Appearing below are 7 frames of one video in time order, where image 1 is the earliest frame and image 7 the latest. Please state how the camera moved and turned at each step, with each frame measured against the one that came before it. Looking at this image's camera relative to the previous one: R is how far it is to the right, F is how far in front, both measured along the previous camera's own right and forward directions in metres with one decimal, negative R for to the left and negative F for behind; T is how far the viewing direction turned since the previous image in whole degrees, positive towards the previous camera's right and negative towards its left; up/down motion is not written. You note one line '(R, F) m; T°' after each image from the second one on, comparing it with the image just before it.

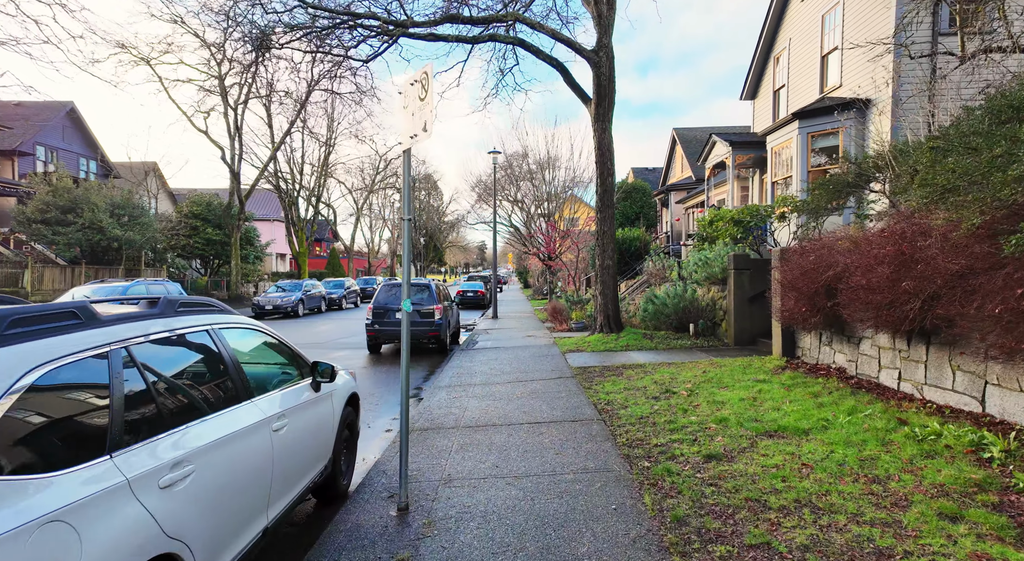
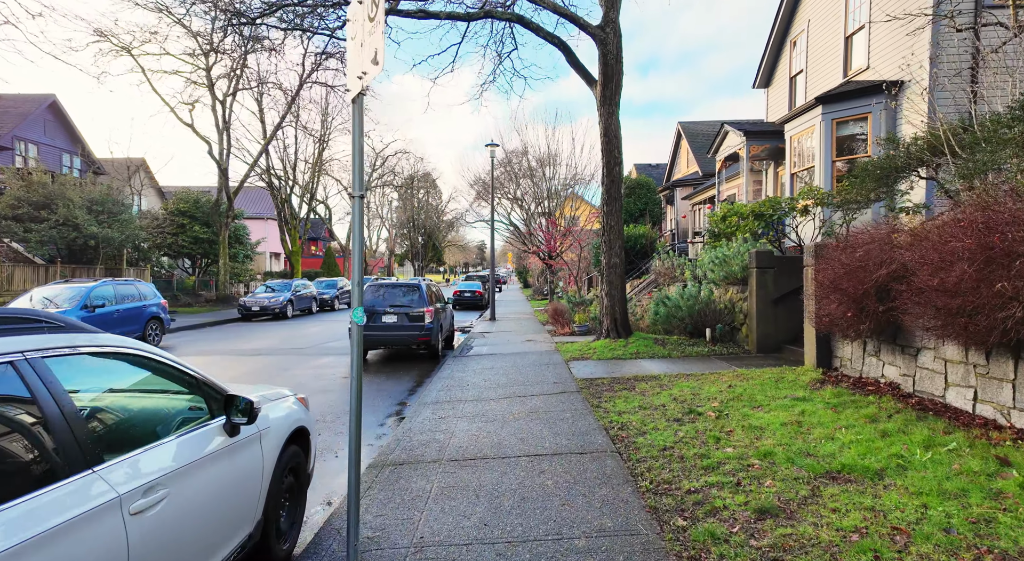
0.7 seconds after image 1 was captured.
(0.0, +1.1) m; 0°
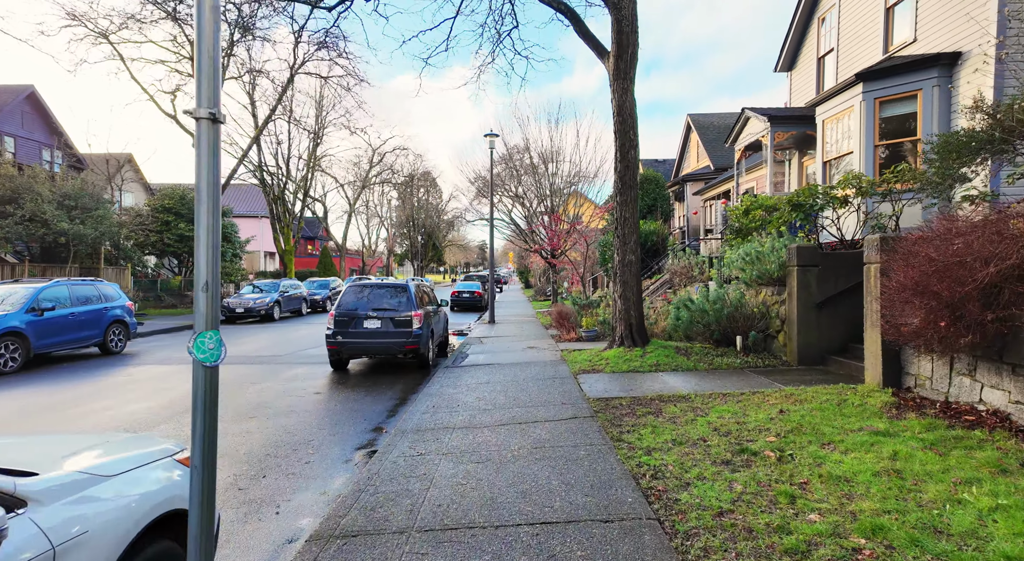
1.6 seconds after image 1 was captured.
(0.0, +1.4) m; 0°
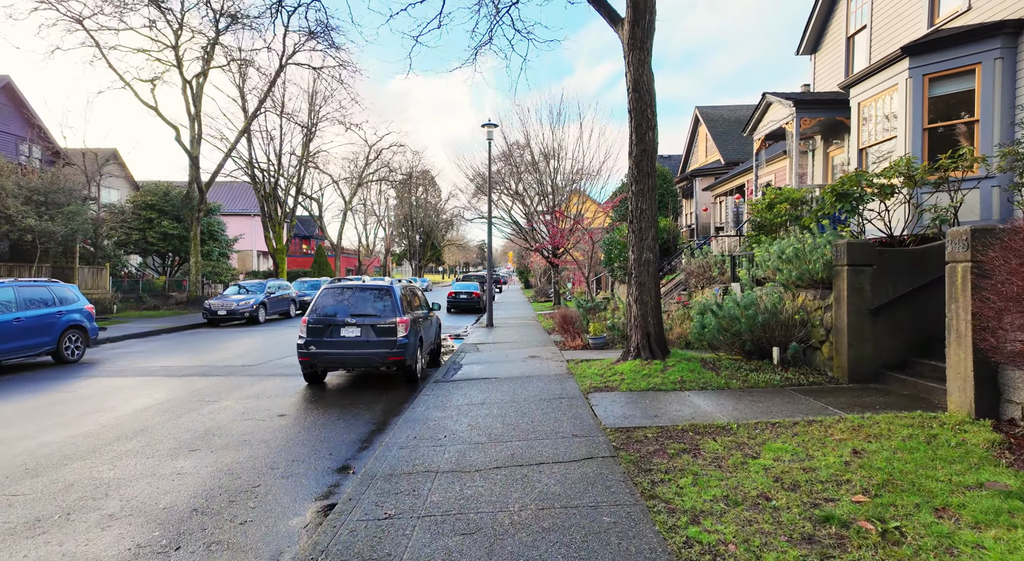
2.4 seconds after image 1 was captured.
(0.0, +1.3) m; 0°
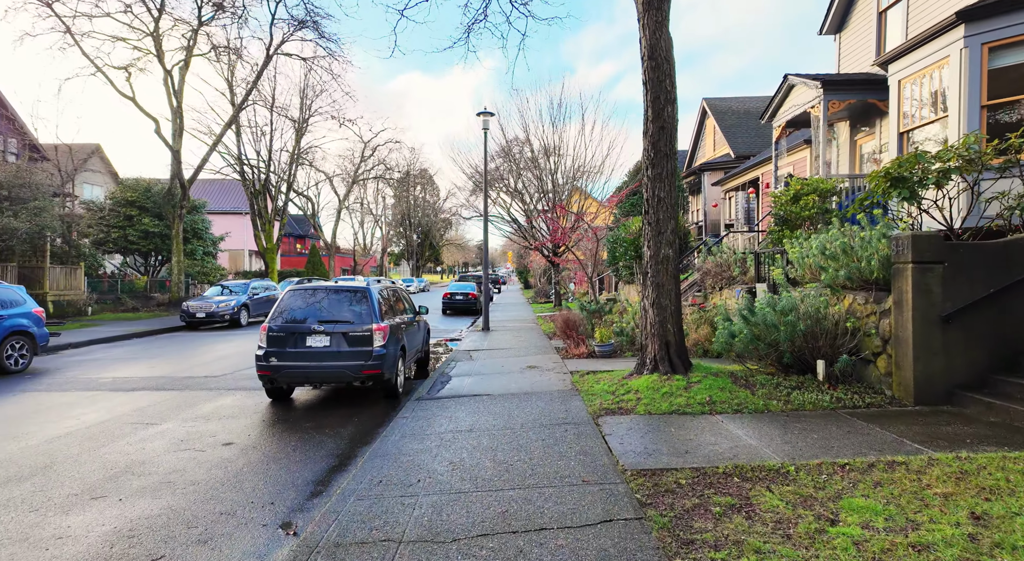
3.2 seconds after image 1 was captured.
(+0.1, +1.2) m; 0°
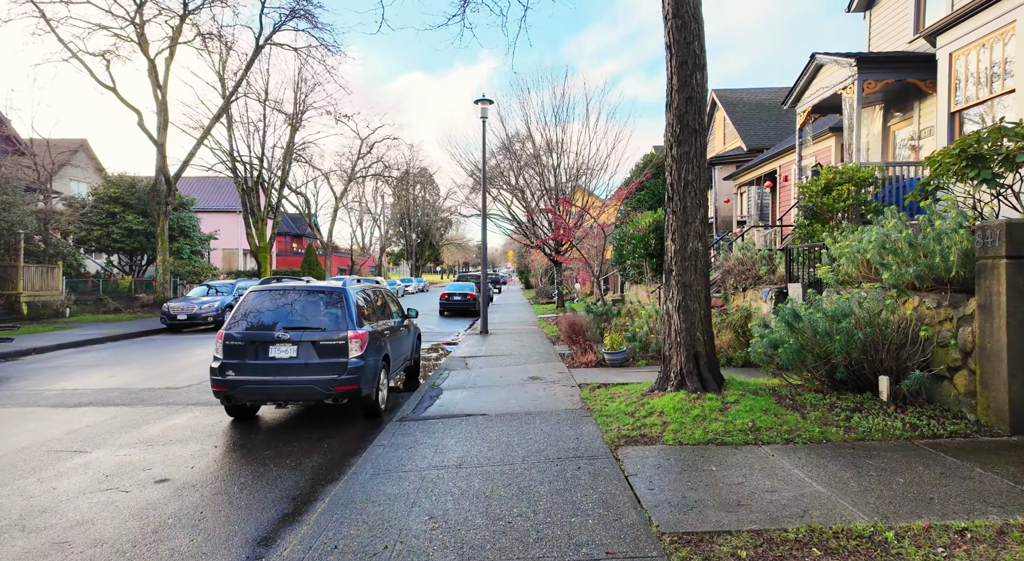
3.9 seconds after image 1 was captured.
(0.0, +1.1) m; 0°
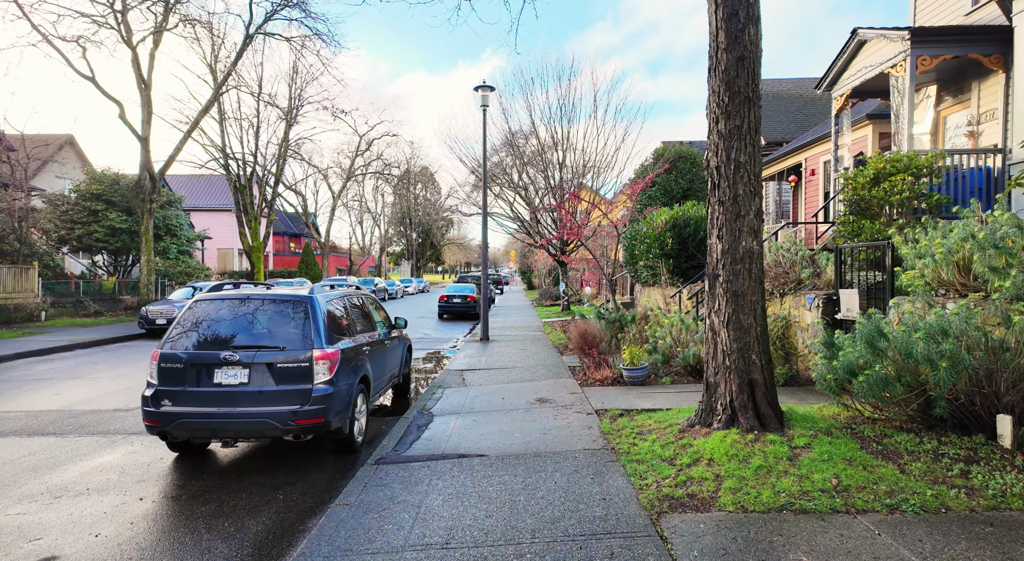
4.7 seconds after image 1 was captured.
(0.0, +1.2) m; 0°
